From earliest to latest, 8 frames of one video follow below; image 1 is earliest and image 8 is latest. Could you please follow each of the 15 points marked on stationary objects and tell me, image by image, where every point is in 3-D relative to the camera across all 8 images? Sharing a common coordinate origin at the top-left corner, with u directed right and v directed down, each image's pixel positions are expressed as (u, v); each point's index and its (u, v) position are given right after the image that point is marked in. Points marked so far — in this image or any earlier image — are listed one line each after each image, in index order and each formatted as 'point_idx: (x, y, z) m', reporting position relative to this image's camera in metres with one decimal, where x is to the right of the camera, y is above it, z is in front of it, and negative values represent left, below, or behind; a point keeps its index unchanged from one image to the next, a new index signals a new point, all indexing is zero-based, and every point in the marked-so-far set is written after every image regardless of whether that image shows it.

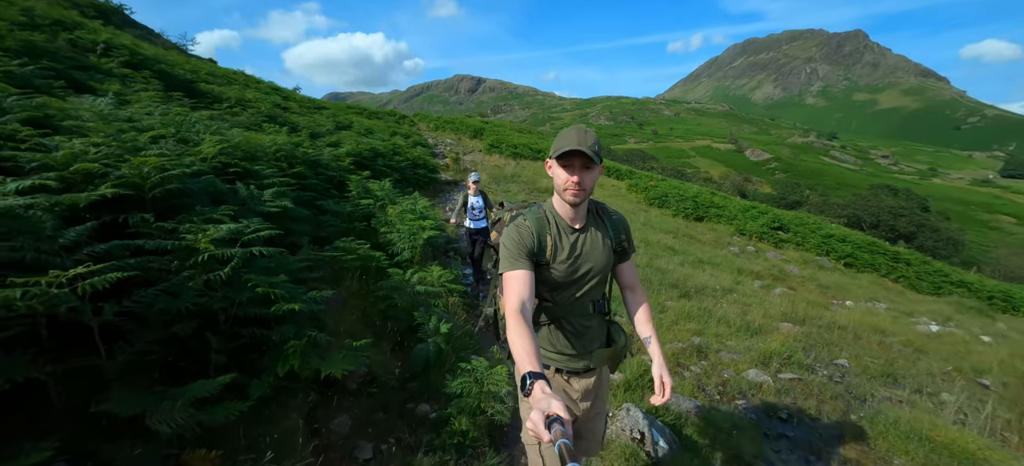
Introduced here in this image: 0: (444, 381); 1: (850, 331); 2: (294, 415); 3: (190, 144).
0: (-0.6, -1.4, +3.6) m
1: (+7.4, -2.1, +8.5) m
2: (-1.5, -1.3, +2.7) m
3: (-4.0, +1.1, +4.7) m
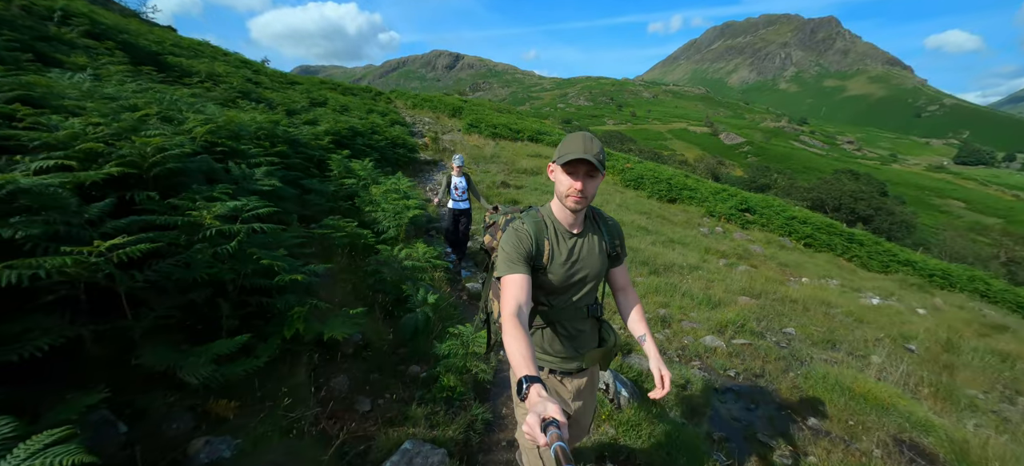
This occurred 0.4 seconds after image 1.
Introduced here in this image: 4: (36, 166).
0: (-0.8, -1.2, +4.0) m
1: (+7.0, -1.7, +9.4) m
2: (-1.7, -1.1, +3.0) m
3: (-4.3, +1.4, +4.7) m
4: (-3.2, +0.5, +2.6) m
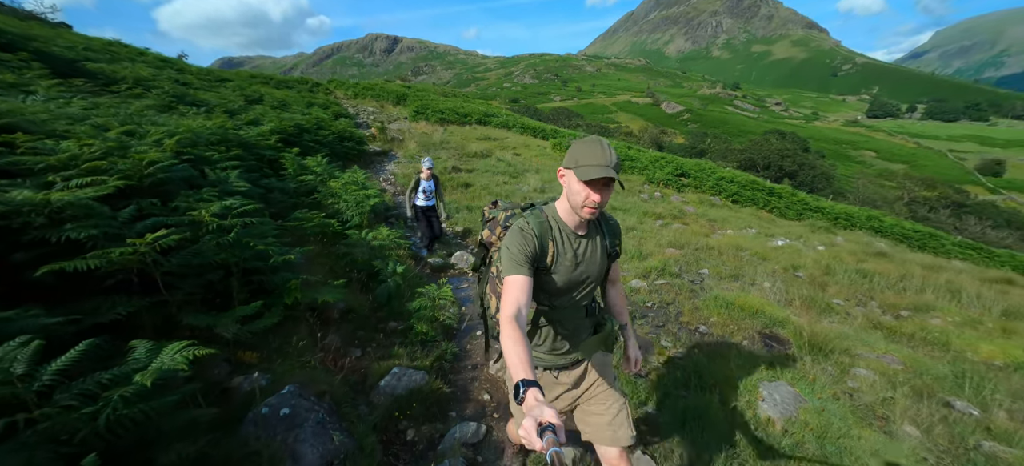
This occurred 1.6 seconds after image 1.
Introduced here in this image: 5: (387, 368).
0: (-1.4, -0.9, +4.9) m
1: (+5.8, -0.5, +11.1) m
2: (-2.1, -1.0, +3.9) m
3: (-5.1, +1.3, +5.1) m
4: (-3.7, +0.4, +3.2) m
5: (-1.2, -1.3, +3.8) m
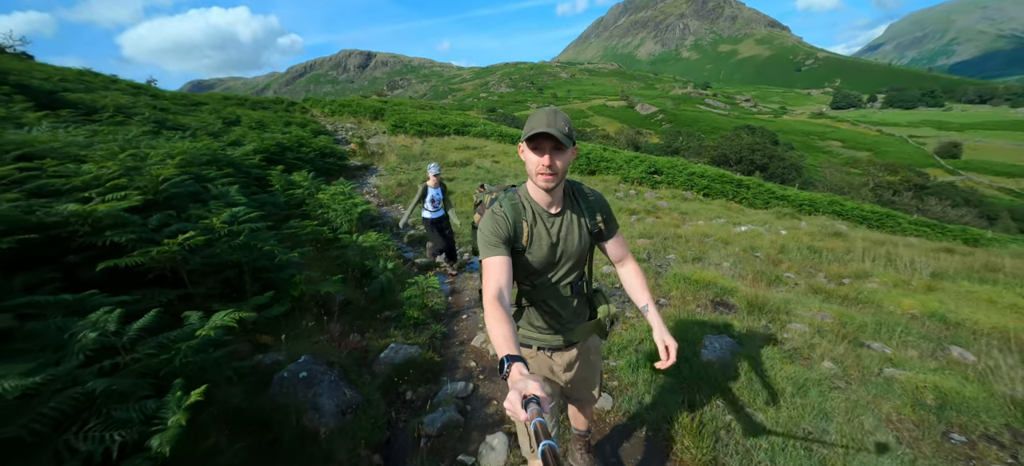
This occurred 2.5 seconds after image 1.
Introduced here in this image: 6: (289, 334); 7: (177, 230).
0: (-1.6, -0.9, +5.5) m
1: (+5.3, -0.1, +11.9) m
2: (-2.3, -1.0, +4.4) m
3: (-5.5, +1.1, +5.6) m
4: (-4.0, +0.3, +3.7) m
5: (-1.4, -1.3, +4.3) m
6: (-2.3, -1.0, +4.1) m
7: (-3.3, 0.0, +3.8) m
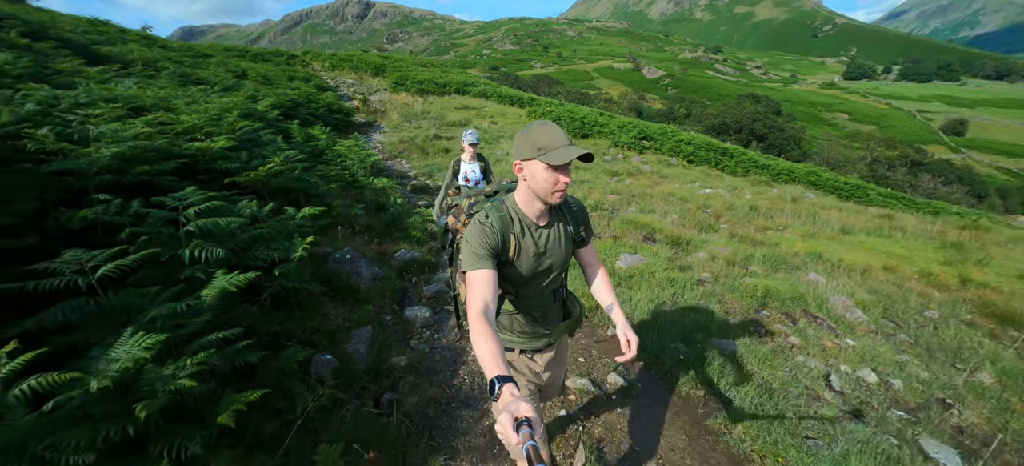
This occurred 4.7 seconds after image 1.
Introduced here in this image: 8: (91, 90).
0: (-2.1, +0.2, +7.4) m
1: (+4.9, +1.3, +13.7) m
2: (-2.8, 0.0, +6.3) m
3: (-5.9, +2.3, +7.3) m
4: (-4.3, +1.3, +5.5) m
5: (-1.9, -0.3, +6.3) m
6: (-2.7, 0.0, +6.0) m
7: (-3.7, +1.0, +5.6) m
8: (-7.1, +2.4, +6.4) m
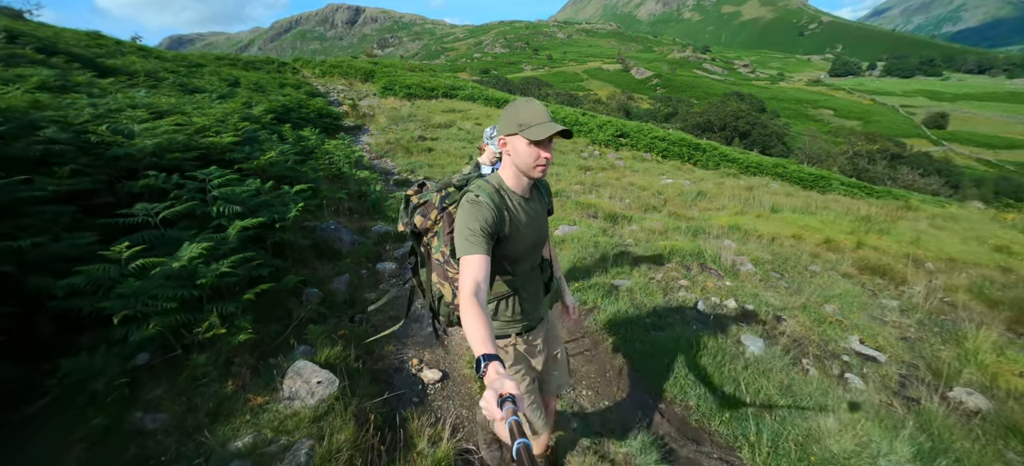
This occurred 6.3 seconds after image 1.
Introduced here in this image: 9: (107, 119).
0: (-3.0, +0.6, +8.7) m
1: (+3.9, +1.9, +15.2) m
2: (-3.6, +0.5, +7.6) m
3: (-6.8, +2.7, +8.6) m
4: (-5.2, +1.7, +6.8) m
5: (-2.7, +0.1, +7.6) m
6: (-3.6, +0.4, +7.3) m
7: (-4.6, +1.4, +6.9) m
8: (-8.0, +2.7, +7.7) m
9: (-5.8, +1.6, +5.5) m
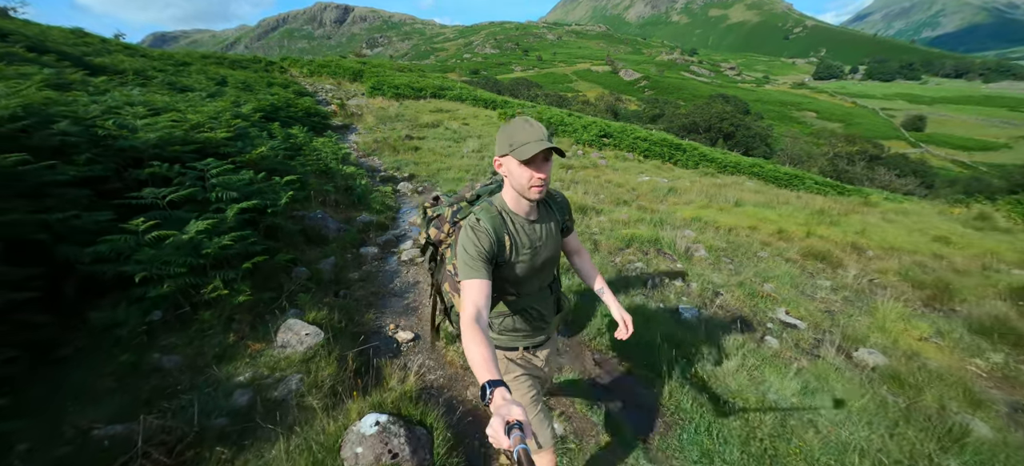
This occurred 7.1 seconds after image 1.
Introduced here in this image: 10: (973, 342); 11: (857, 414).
0: (-3.5, +0.8, +9.3) m
1: (+3.1, +2.1, +15.9) m
2: (-4.2, +0.7, +8.2) m
3: (-7.4, +2.9, +9.1) m
4: (-5.8, +1.9, +7.3) m
5: (-3.3, +0.4, +8.2) m
6: (-4.1, +0.6, +7.9) m
7: (-5.1, +1.6, +7.4) m
8: (-8.5, +2.9, +8.2) m
9: (-6.3, +1.9, +6.0) m
10: (+7.1, -1.7, +5.9) m
11: (+3.4, -1.8, +3.8) m
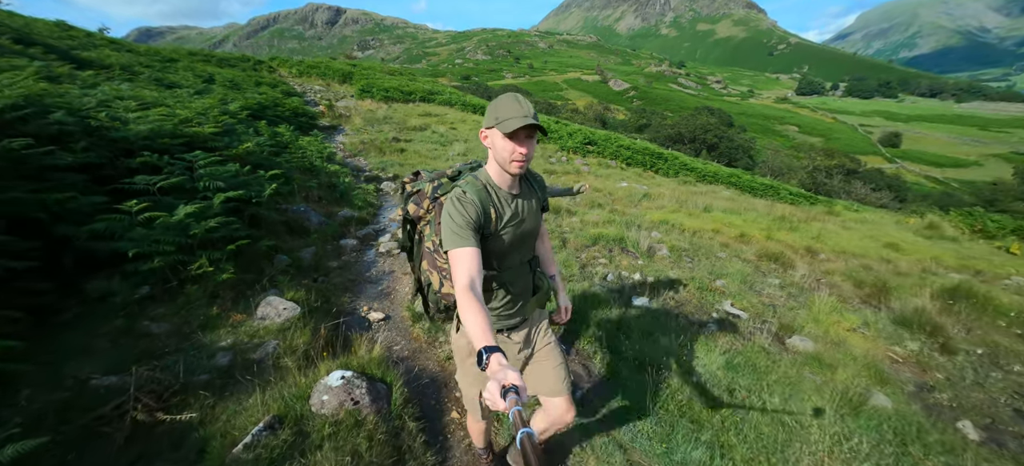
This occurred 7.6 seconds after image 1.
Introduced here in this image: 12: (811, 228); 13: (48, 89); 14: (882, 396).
0: (-4.1, +1.0, +9.7) m
1: (+2.4, +2.0, +16.5) m
2: (-4.7, +0.8, +8.6) m
3: (-7.9, +3.1, +9.4) m
4: (-6.3, +2.1, +7.7) m
5: (-3.8, +0.5, +8.6) m
6: (-4.7, +0.8, +8.3) m
7: (-5.6, +1.8, +7.8) m
8: (-9.1, +3.2, +8.5) m
9: (-6.8, +2.1, +6.4) m
10: (+6.5, -1.7, +6.5) m
11: (+2.9, -1.7, +4.3) m
12: (+10.1, +0.2, +13.0) m
13: (-7.2, +2.2, +6.0) m
14: (+4.4, -2.0, +4.6) m
